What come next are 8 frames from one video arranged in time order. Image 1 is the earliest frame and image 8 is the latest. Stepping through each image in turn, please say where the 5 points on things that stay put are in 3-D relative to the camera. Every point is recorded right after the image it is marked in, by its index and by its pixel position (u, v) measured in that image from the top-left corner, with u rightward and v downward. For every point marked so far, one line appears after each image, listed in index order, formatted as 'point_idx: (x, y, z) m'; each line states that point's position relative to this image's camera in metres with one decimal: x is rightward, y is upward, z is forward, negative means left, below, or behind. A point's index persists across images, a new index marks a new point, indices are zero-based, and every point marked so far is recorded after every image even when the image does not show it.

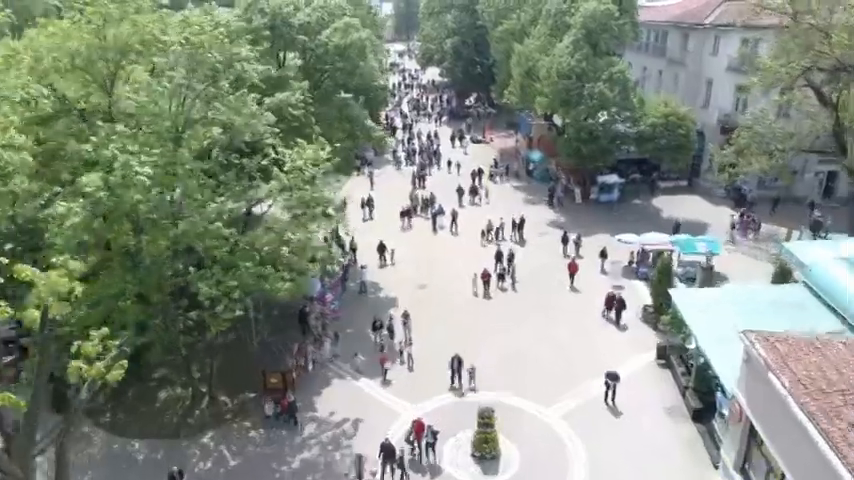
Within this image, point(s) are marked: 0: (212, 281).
0: (-6.5, -1.1, +18.1) m
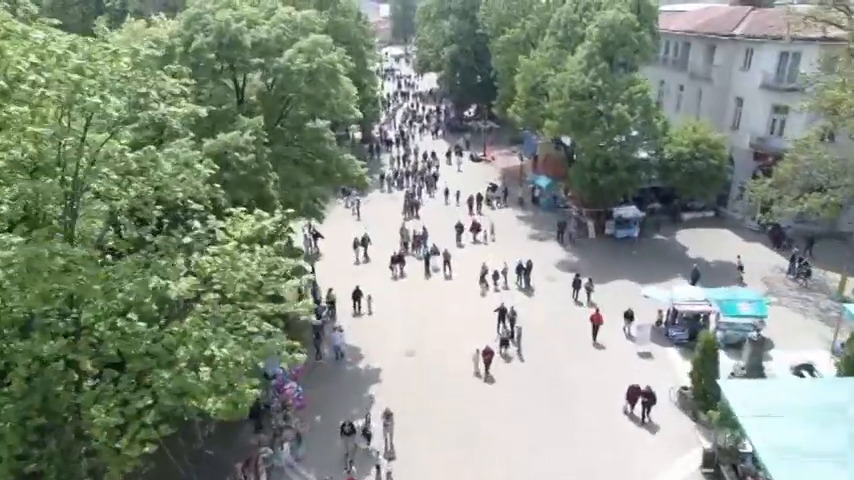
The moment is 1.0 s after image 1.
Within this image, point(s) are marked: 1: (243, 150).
0: (-7.0, -3.6, +13.1) m
1: (-5.8, +2.7, +18.3) m
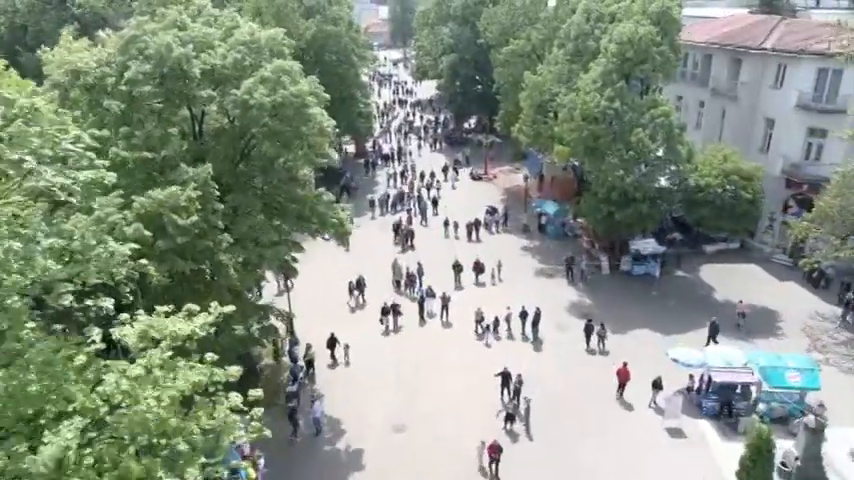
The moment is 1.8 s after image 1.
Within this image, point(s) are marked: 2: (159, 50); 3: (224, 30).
0: (-7.3, -5.6, +9.4) m
1: (-6.0, +0.7, +14.5) m
2: (-7.1, +5.0, +15.9) m
3: (-6.3, +6.5, +18.4) m
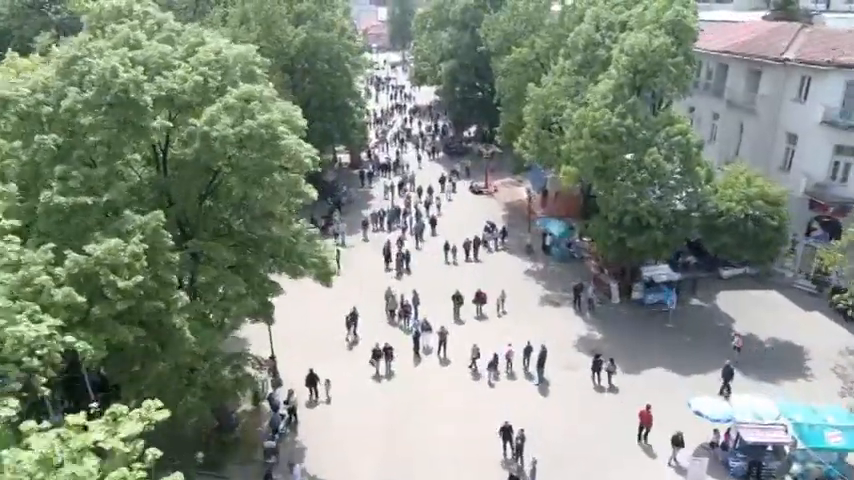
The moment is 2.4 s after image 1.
0: (-7.5, -6.9, +7.0) m
1: (-6.2, -0.6, +12.1) m
2: (-7.3, +3.7, +13.5) m
3: (-6.5, +5.2, +16.0) m
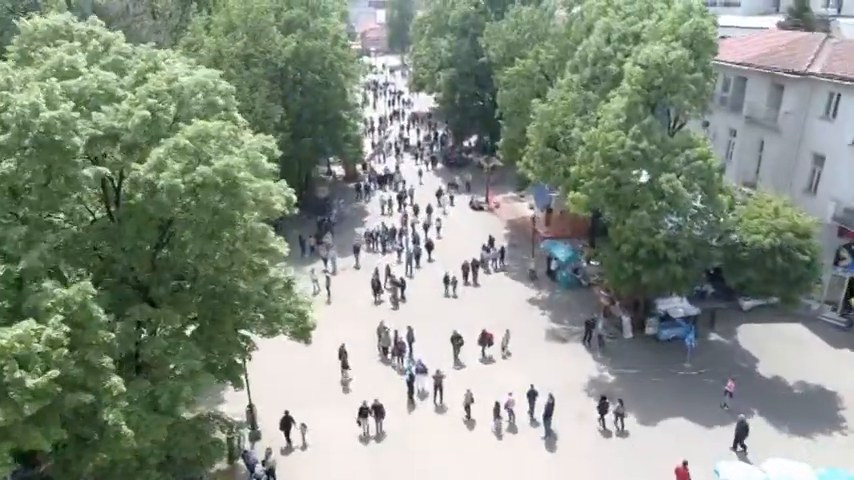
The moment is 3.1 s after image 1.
0: (-7.7, -8.3, +4.5) m
1: (-6.4, -2.0, +9.7) m
2: (-7.5, +2.3, +11.1) m
3: (-6.6, +3.8, +13.6) m
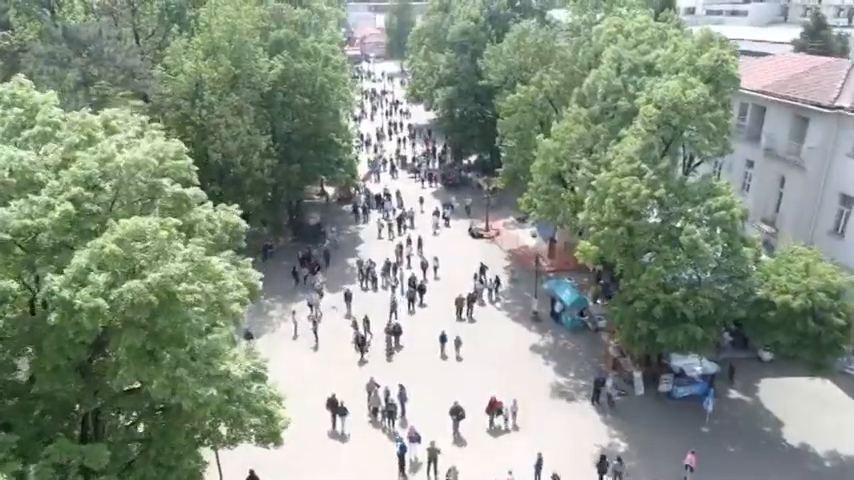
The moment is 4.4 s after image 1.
0: (-7.9, -10.4, +2.3) m
1: (-6.7, -4.1, +7.4) m
2: (-7.8, +0.3, +8.8) m
3: (-6.9, +1.7, +11.3) m
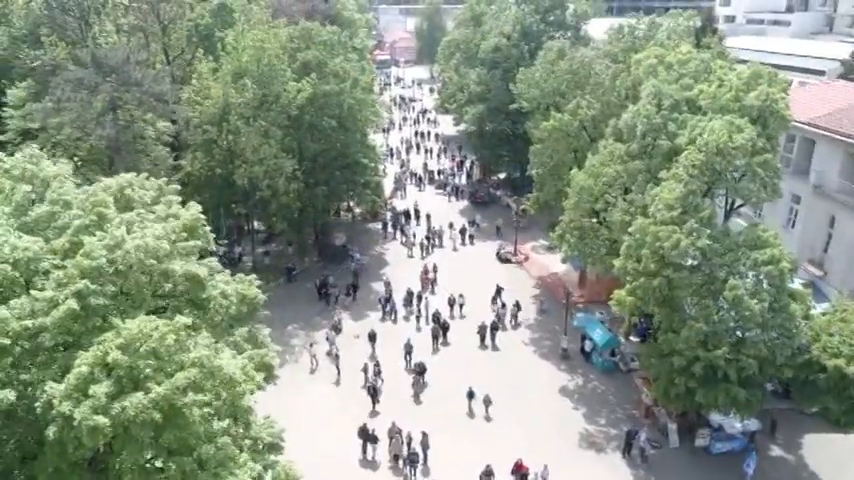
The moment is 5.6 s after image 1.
0: (-8.1, -11.9, +1.7) m
1: (-6.5, -5.6, +6.8) m
2: (-7.4, -1.3, +8.3) m
3: (-6.4, +0.1, +10.7) m
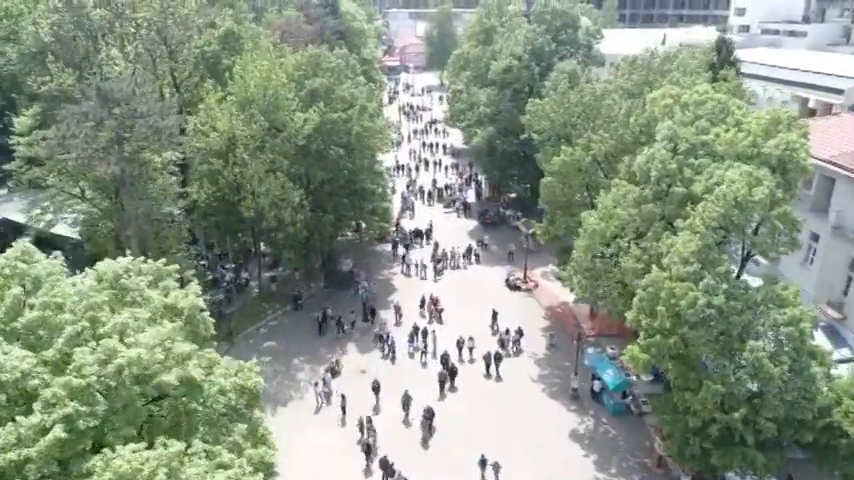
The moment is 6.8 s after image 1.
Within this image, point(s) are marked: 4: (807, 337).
0: (-8.2, -13.8, +1.3) m
1: (-6.4, -7.5, +6.4) m
2: (-7.3, -3.2, +7.8) m
3: (-6.3, -1.8, +10.3) m
4: (+12.6, -3.2, +19.9) m
